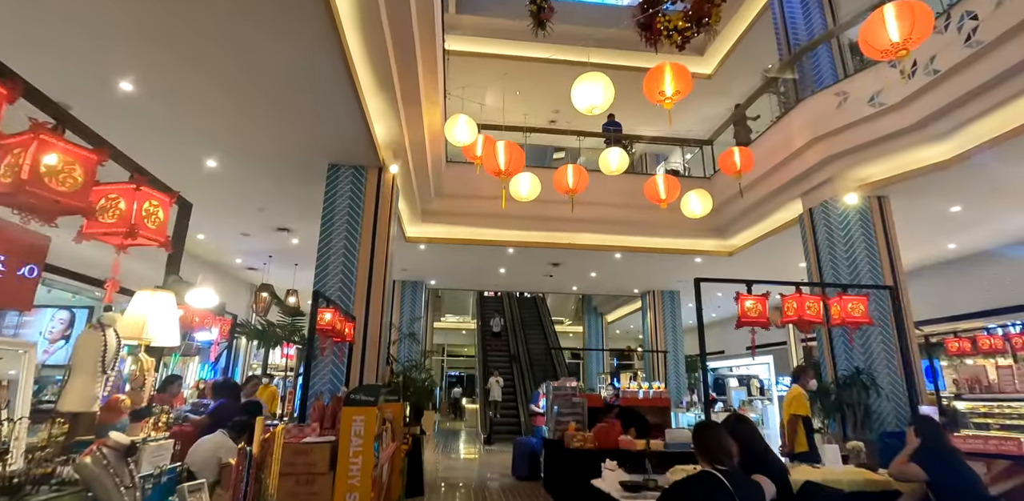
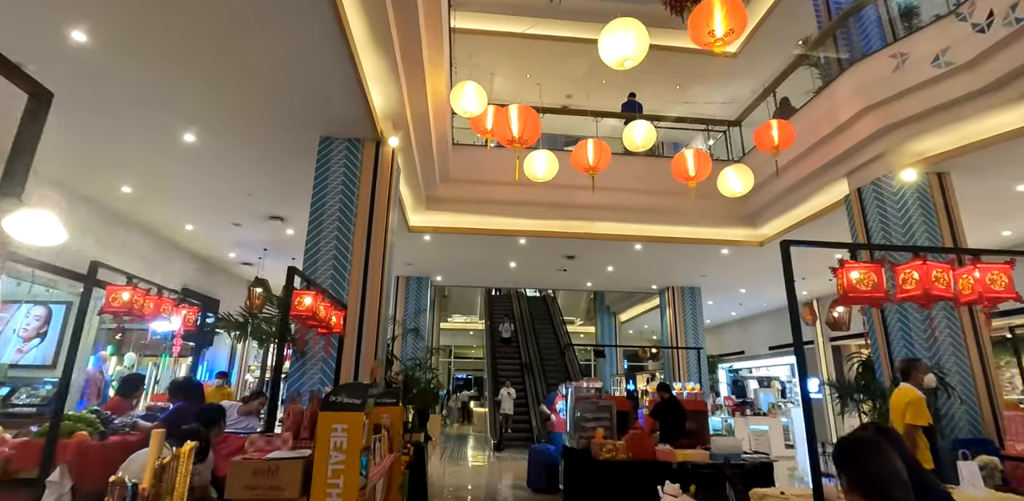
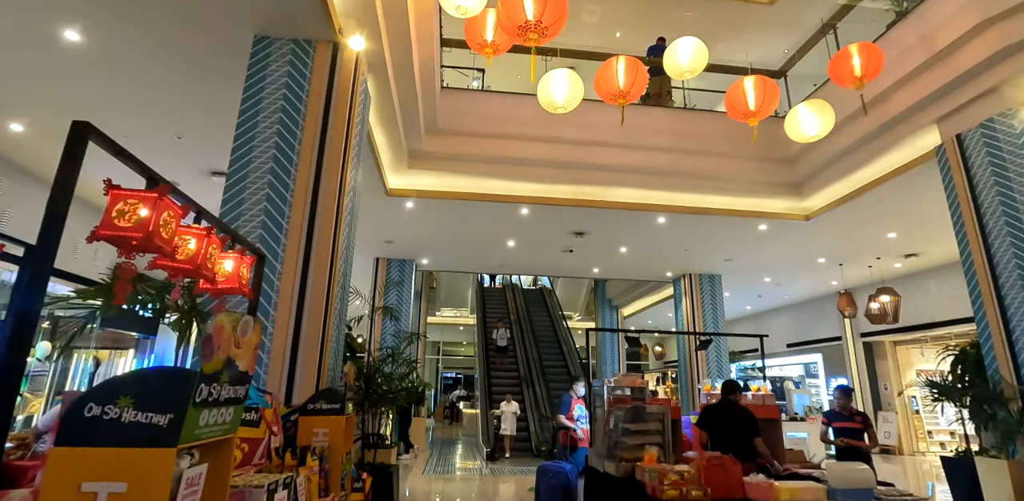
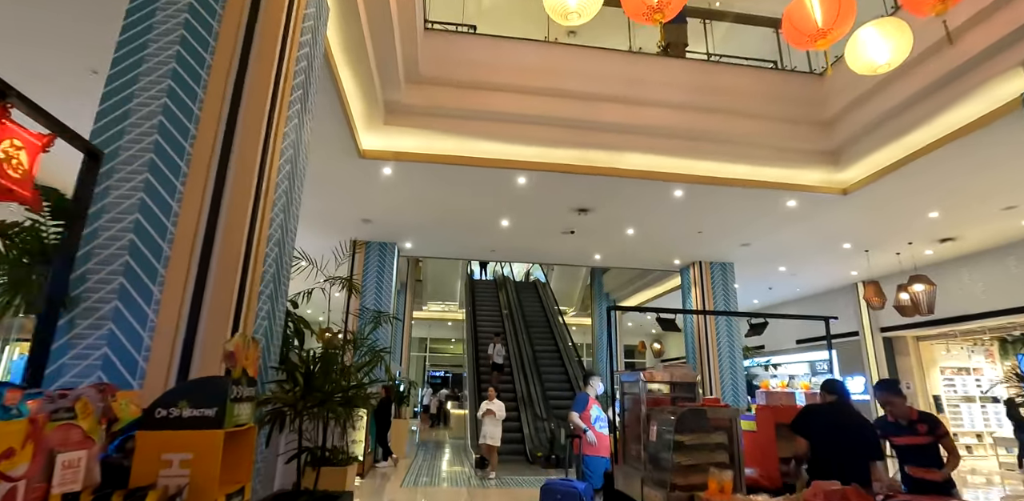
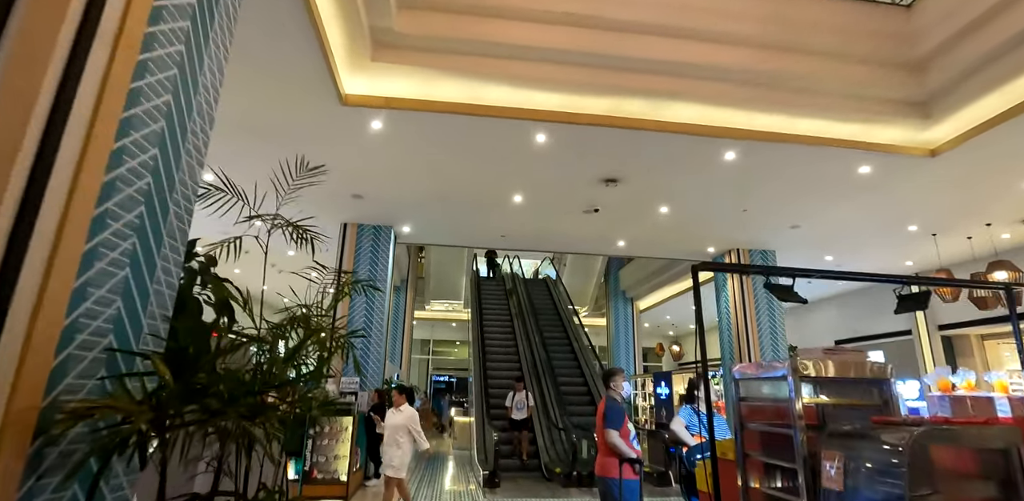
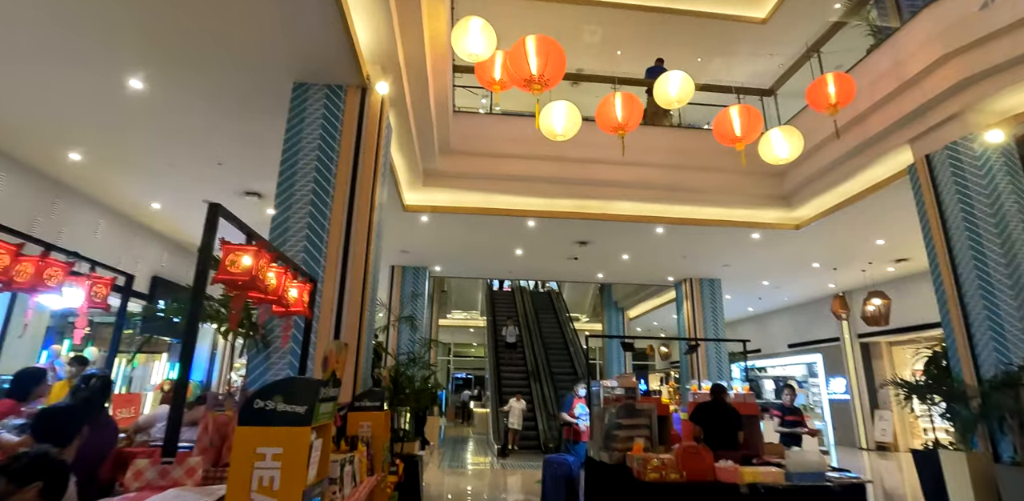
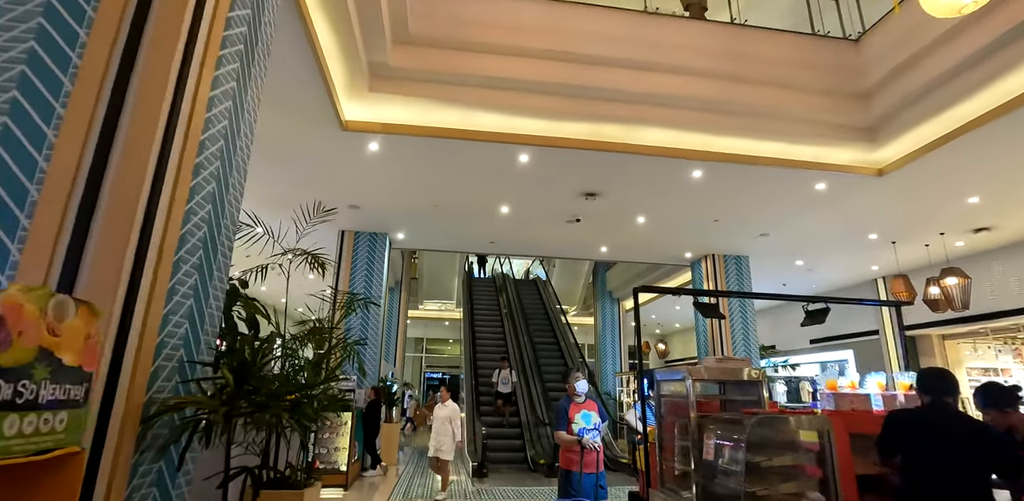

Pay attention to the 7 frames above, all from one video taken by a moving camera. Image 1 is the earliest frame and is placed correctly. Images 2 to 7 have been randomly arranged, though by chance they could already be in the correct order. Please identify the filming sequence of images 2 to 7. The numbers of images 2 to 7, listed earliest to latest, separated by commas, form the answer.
2, 6, 3, 4, 7, 5
